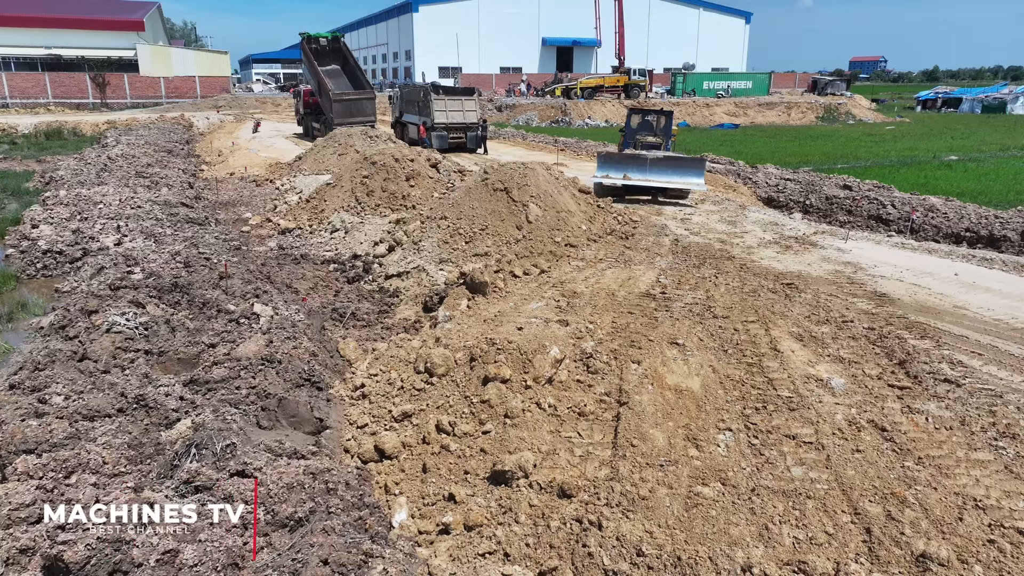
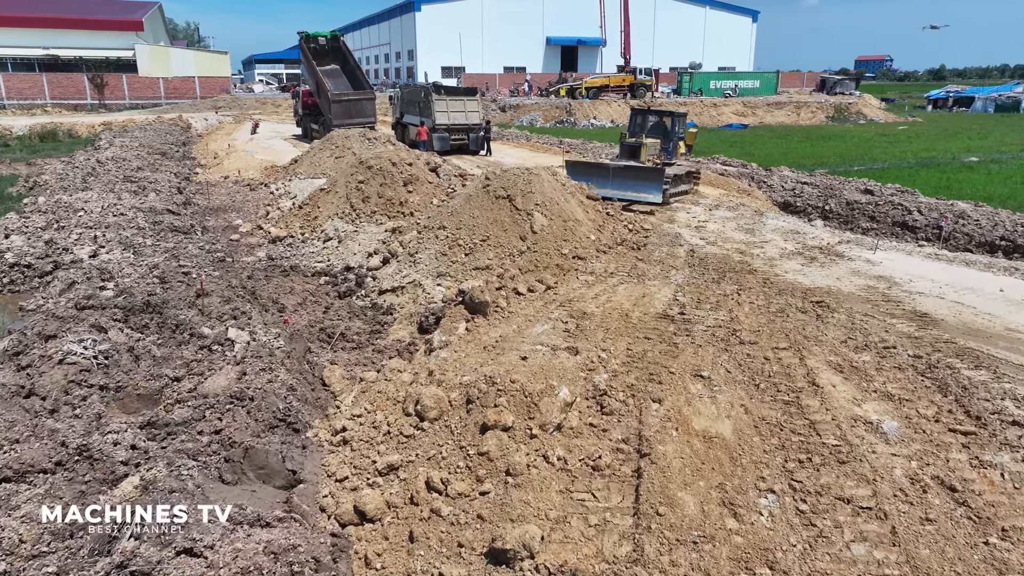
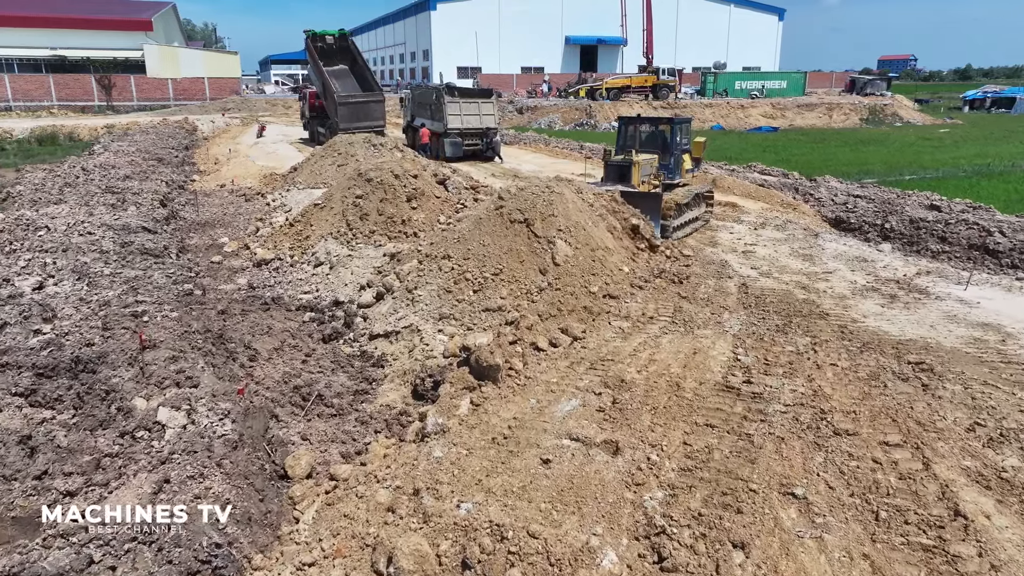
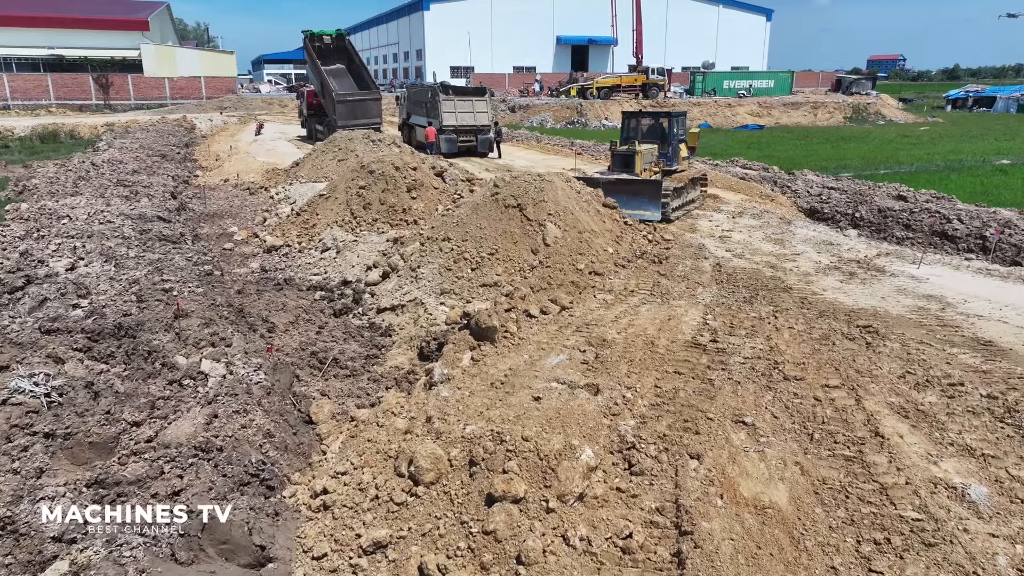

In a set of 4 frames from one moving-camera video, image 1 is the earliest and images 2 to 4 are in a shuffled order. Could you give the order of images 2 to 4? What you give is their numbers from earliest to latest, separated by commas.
2, 4, 3
